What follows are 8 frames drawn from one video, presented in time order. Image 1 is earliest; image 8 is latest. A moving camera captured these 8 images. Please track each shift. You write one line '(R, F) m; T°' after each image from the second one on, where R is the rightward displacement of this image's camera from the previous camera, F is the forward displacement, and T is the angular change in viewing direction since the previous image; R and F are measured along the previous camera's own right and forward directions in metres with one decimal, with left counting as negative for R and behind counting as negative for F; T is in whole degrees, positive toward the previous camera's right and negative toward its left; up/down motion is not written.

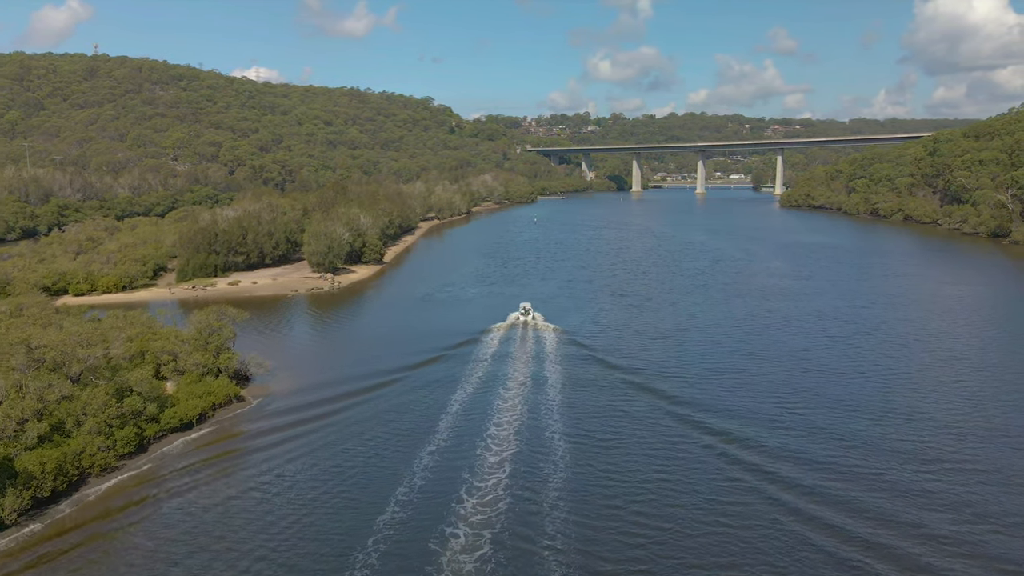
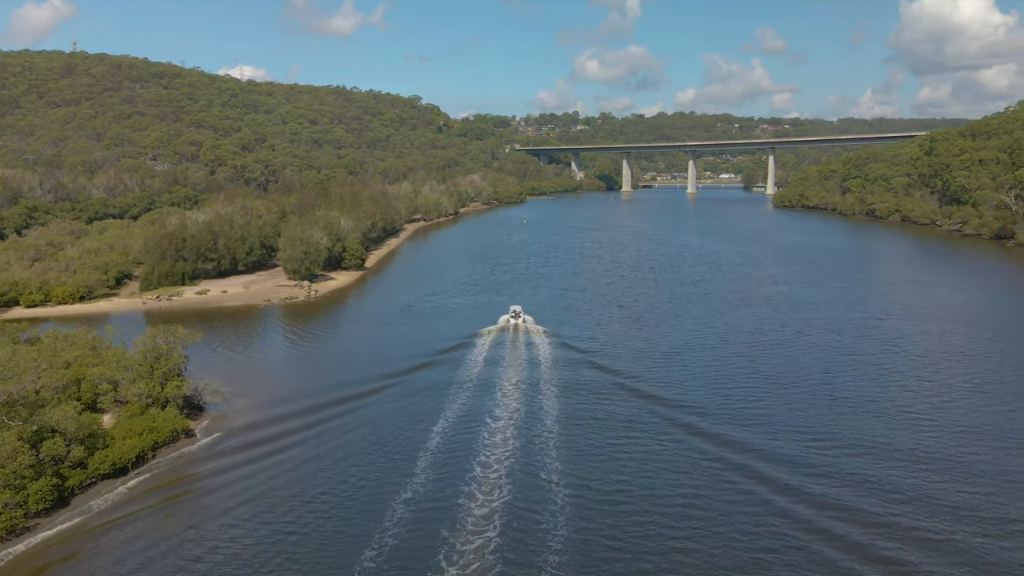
(0.0, +3.4) m; +1°
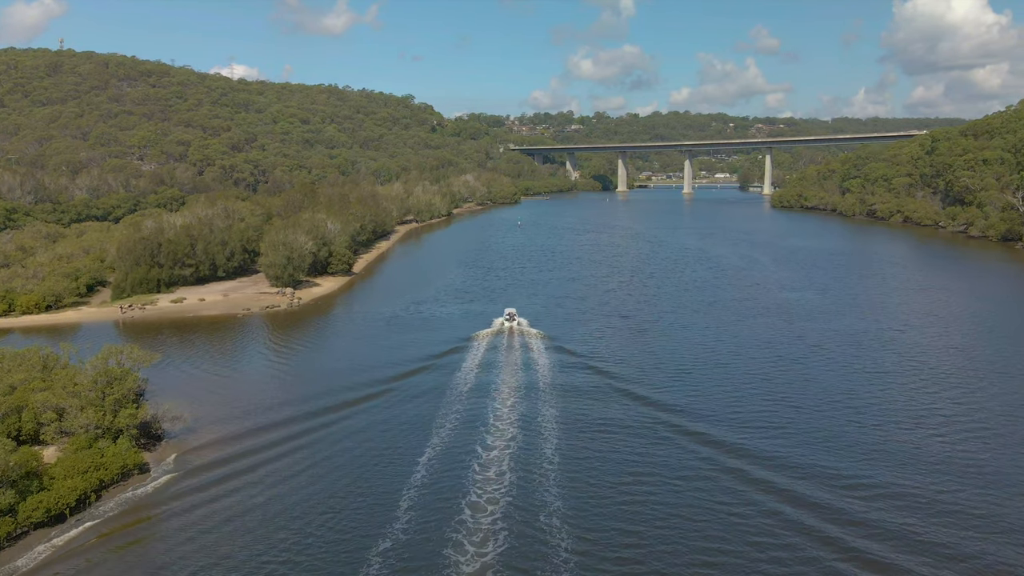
(0.0, +2.6) m; 0°
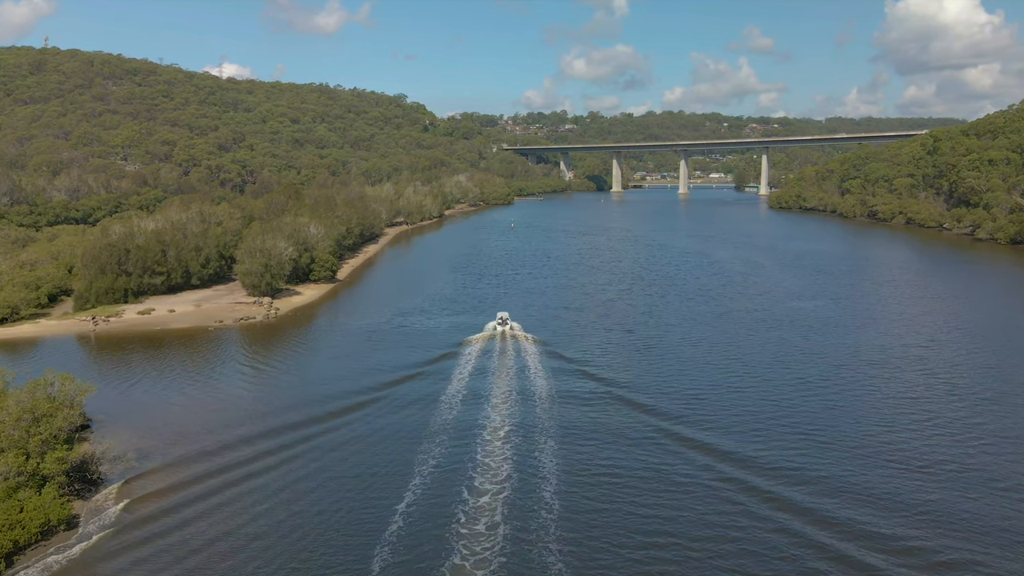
(+0.1, +3.1) m; 0°
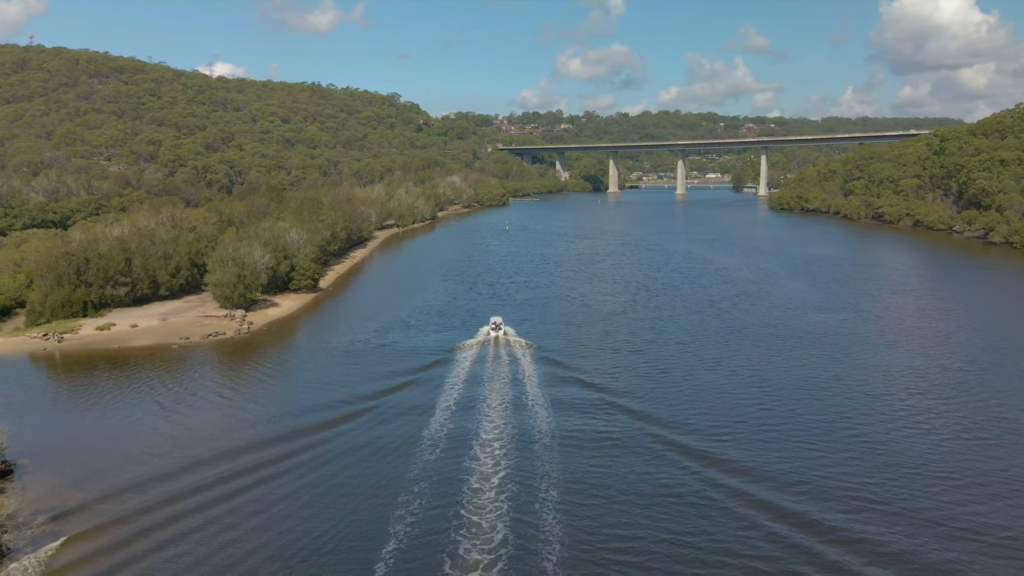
(+0.1, +3.7) m; 0°
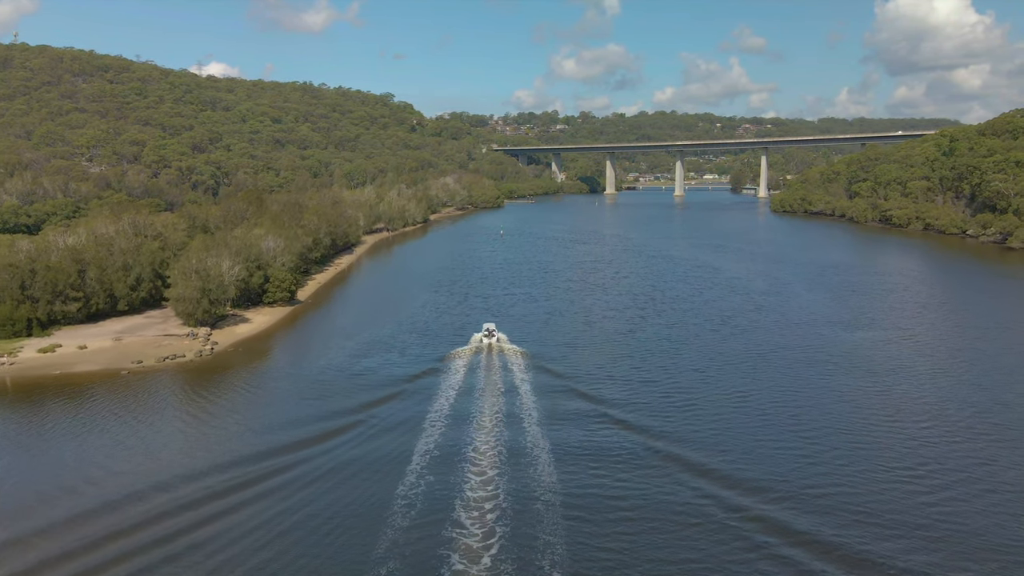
(+0.1, +4.2) m; 0°
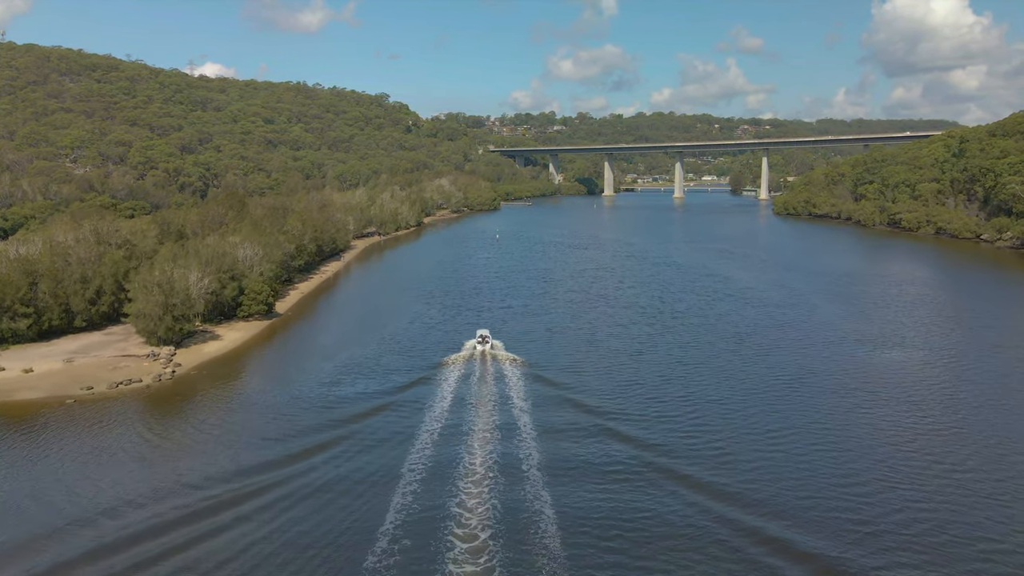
(+0.1, +3.7) m; 0°
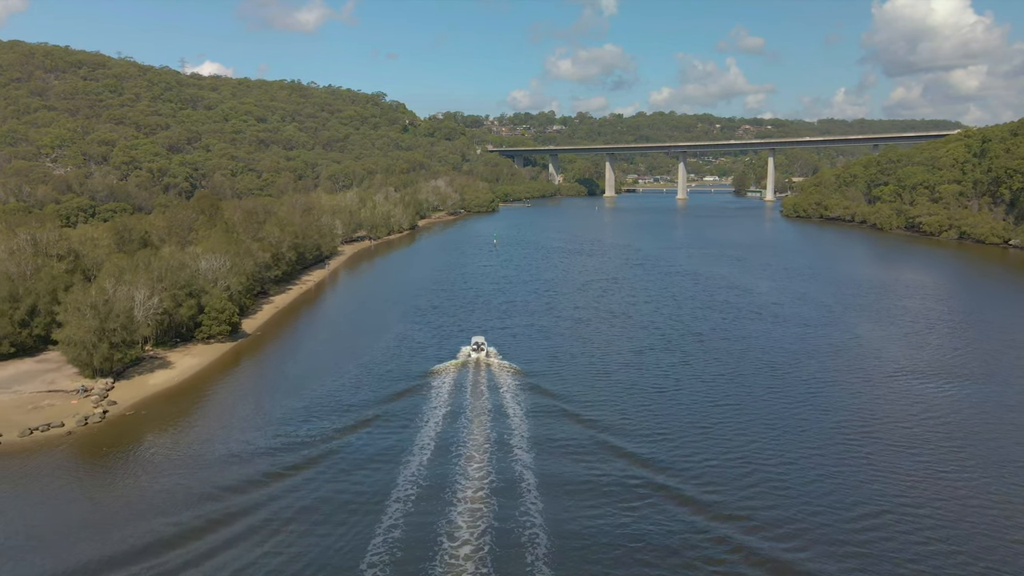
(+0.1, +5.4) m; 0°
